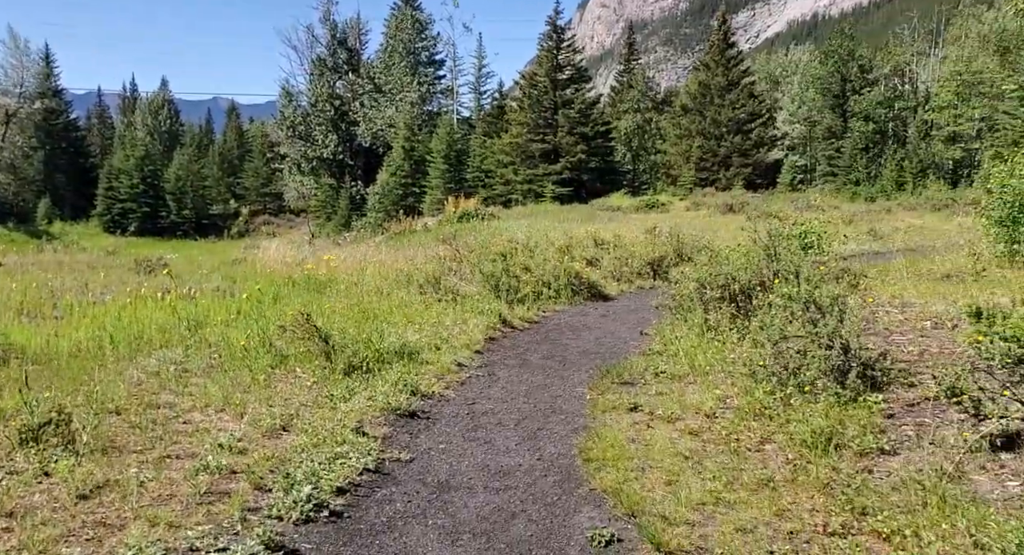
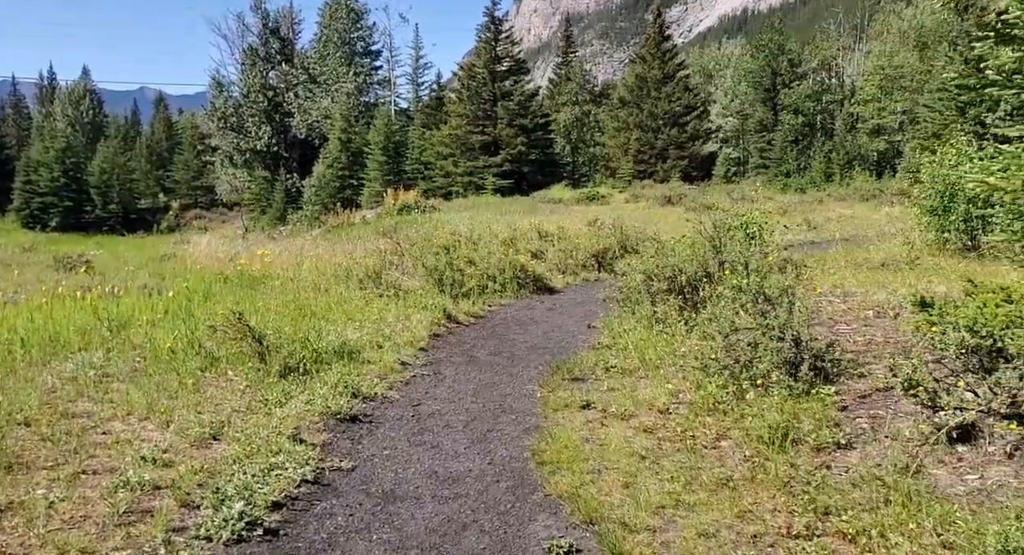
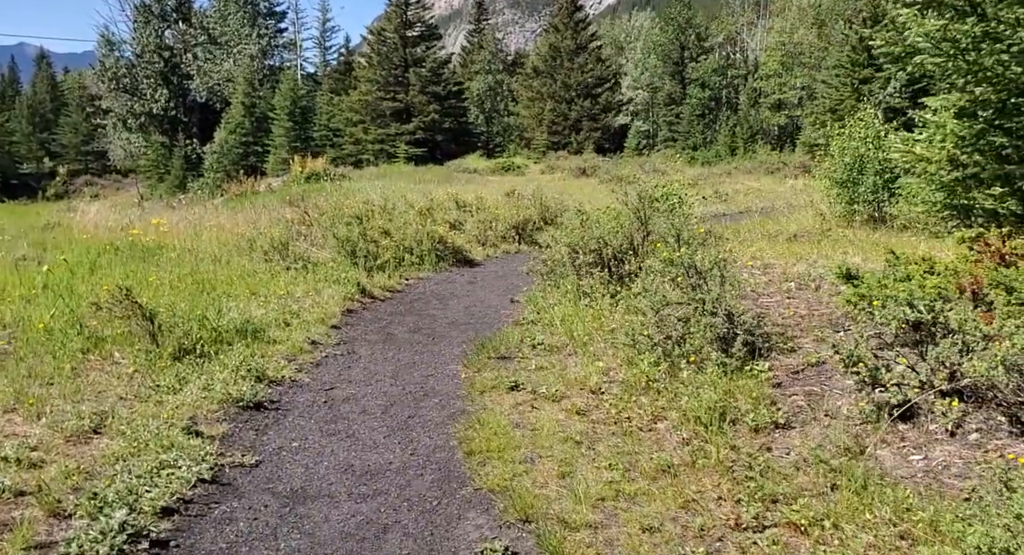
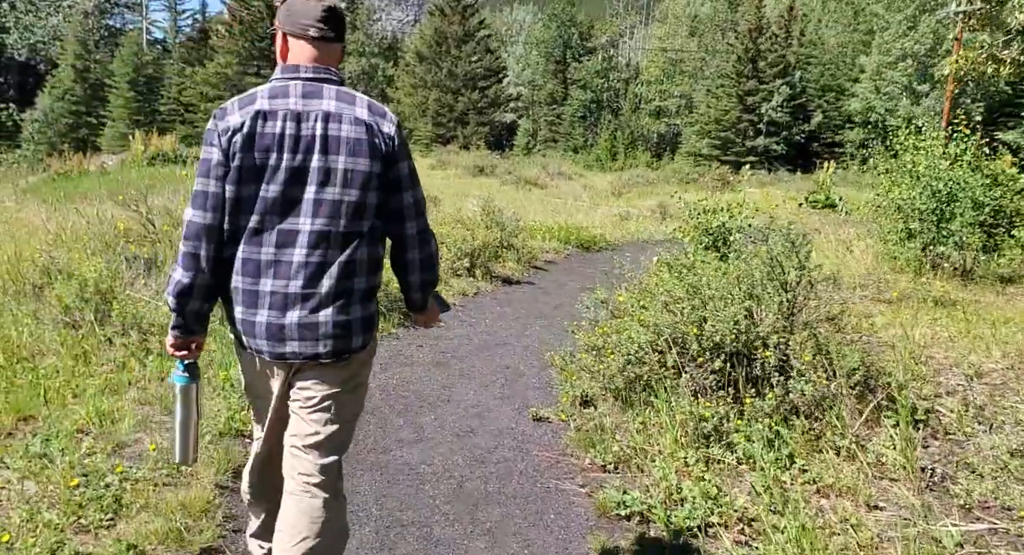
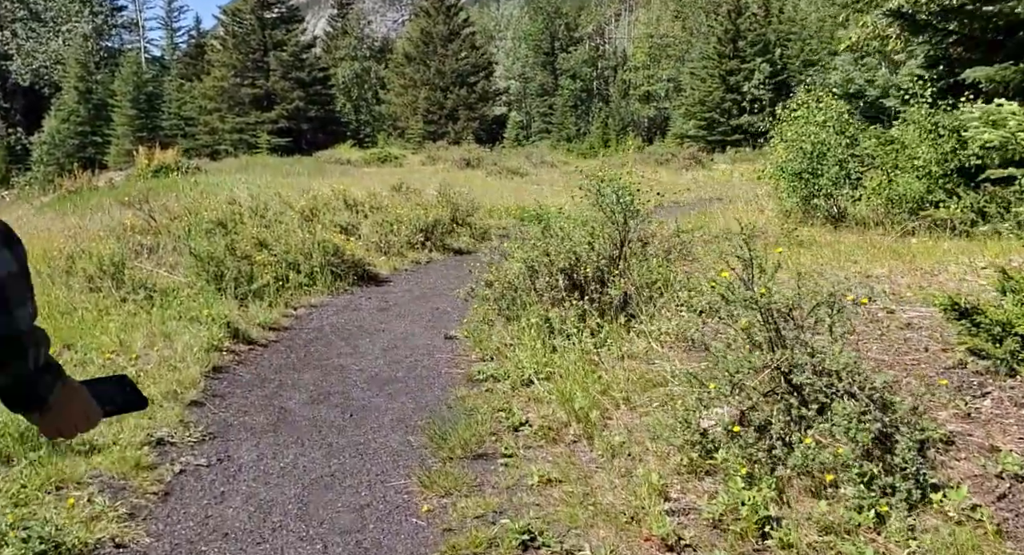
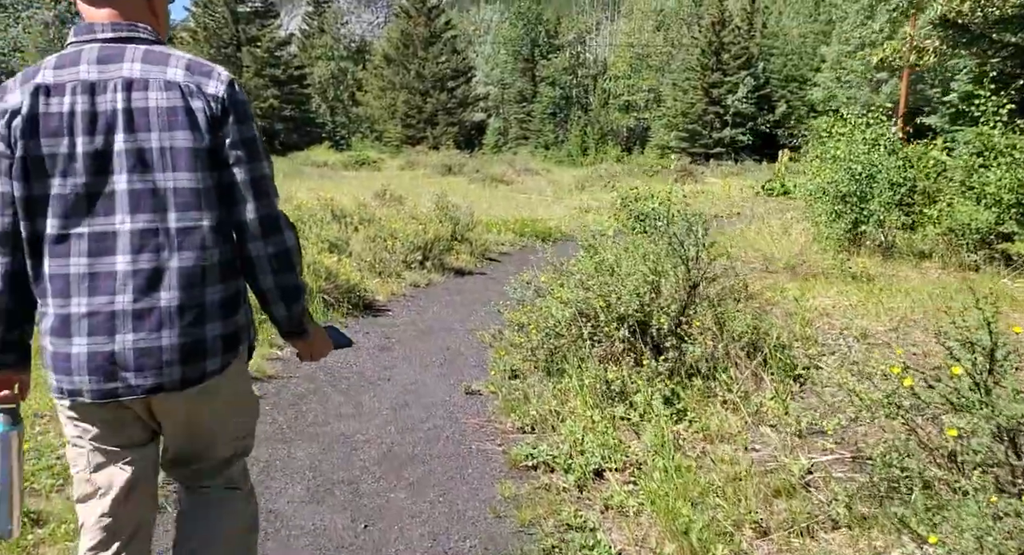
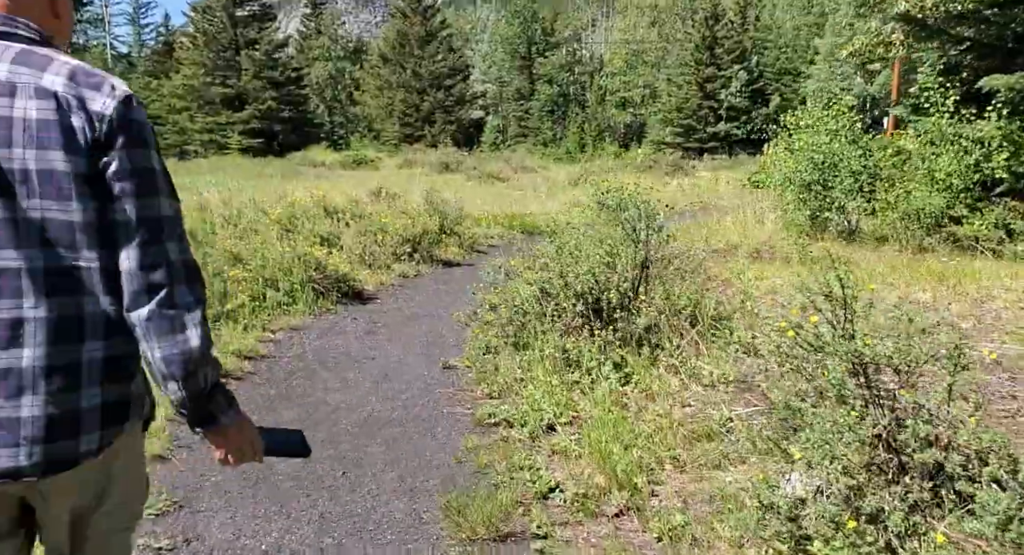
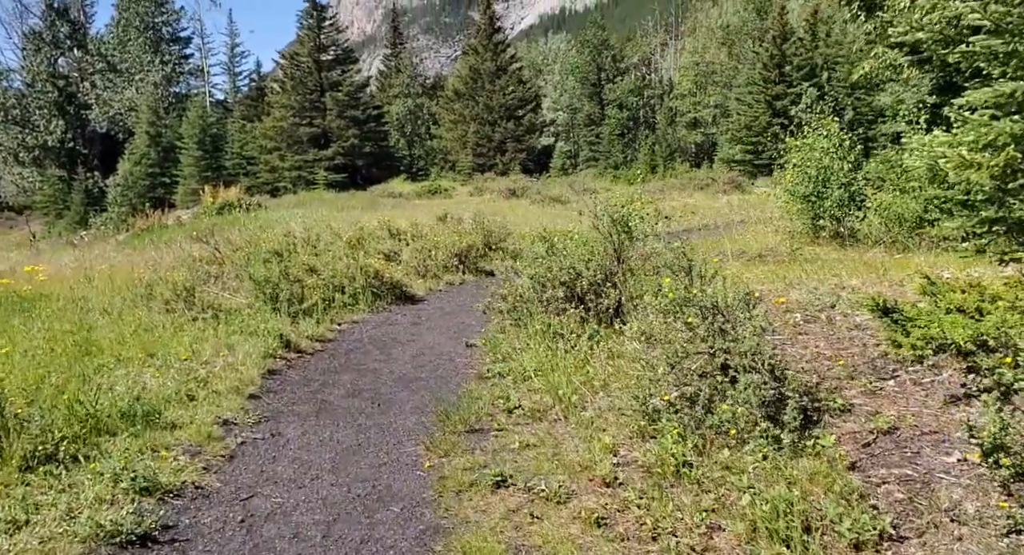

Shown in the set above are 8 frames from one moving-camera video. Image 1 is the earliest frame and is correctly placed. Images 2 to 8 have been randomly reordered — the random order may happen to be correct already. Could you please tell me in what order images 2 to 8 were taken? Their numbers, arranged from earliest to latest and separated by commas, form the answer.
2, 3, 8, 5, 7, 6, 4
